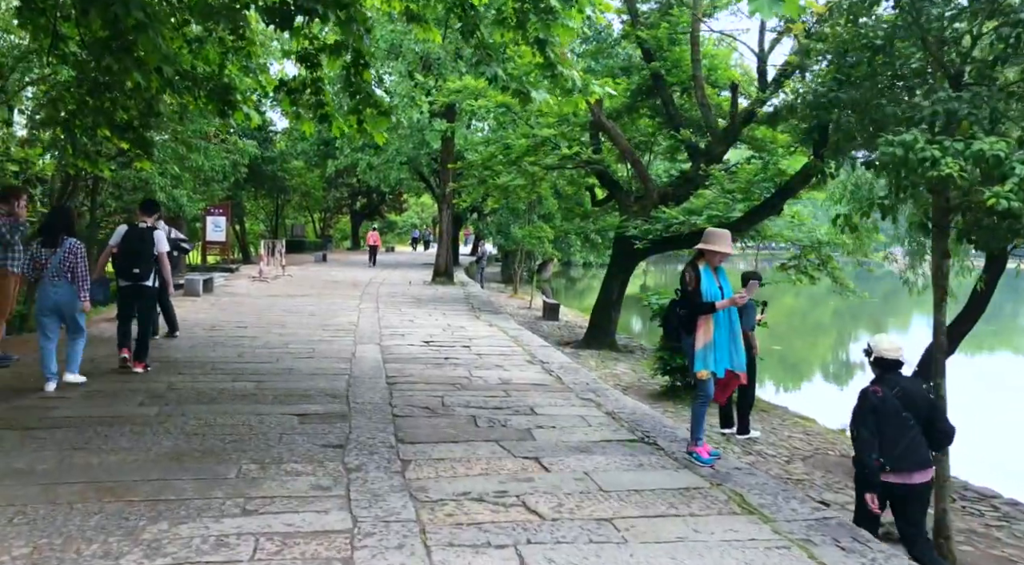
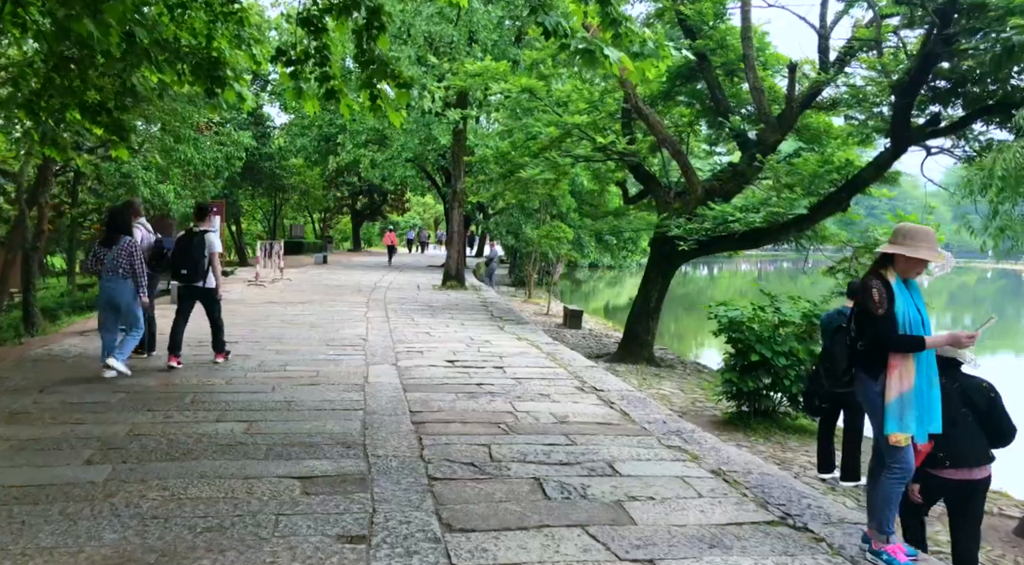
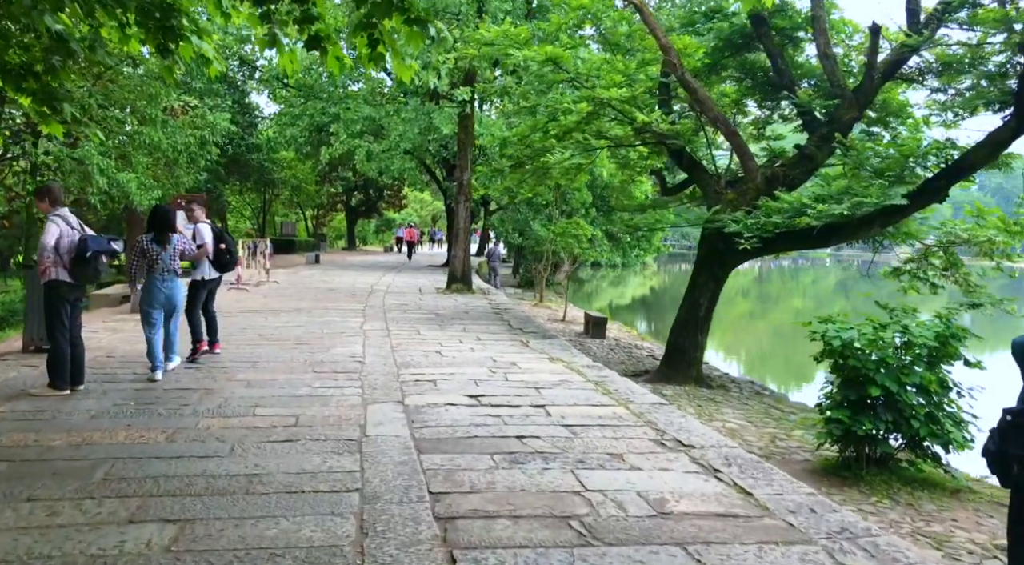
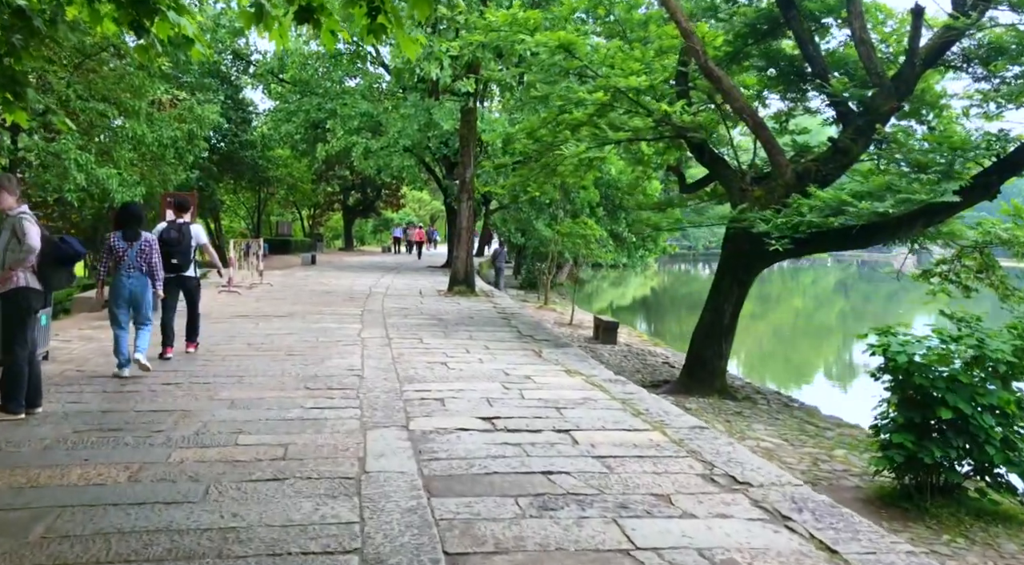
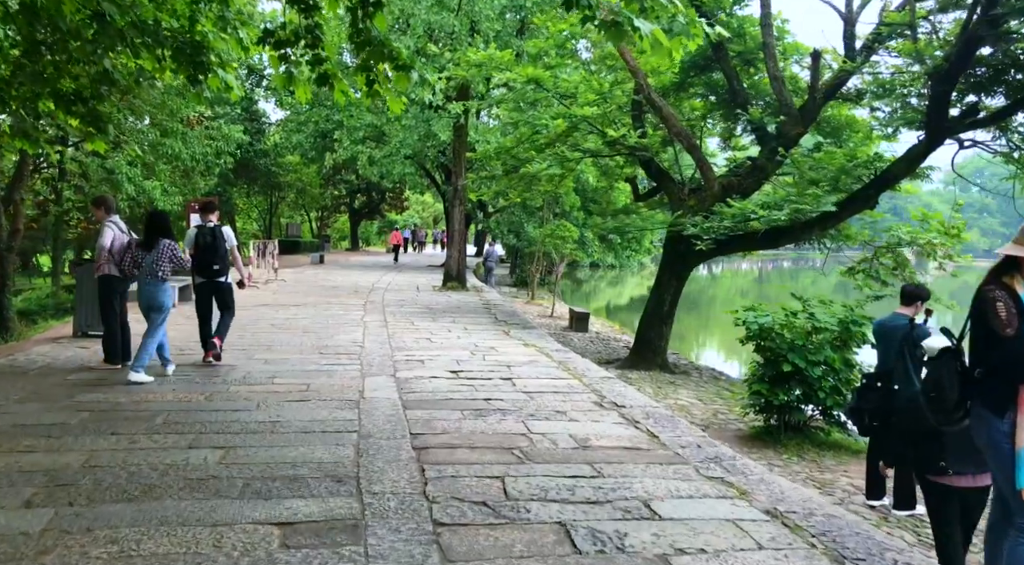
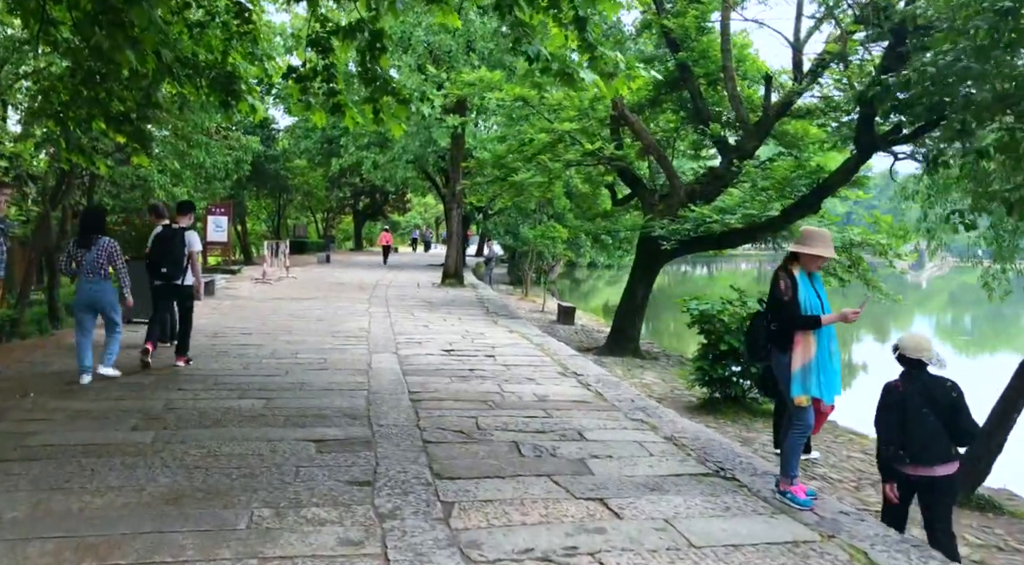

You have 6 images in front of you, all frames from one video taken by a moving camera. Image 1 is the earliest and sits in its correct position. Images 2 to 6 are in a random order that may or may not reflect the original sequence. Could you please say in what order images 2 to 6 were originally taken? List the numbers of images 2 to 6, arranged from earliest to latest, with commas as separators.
6, 2, 5, 3, 4
